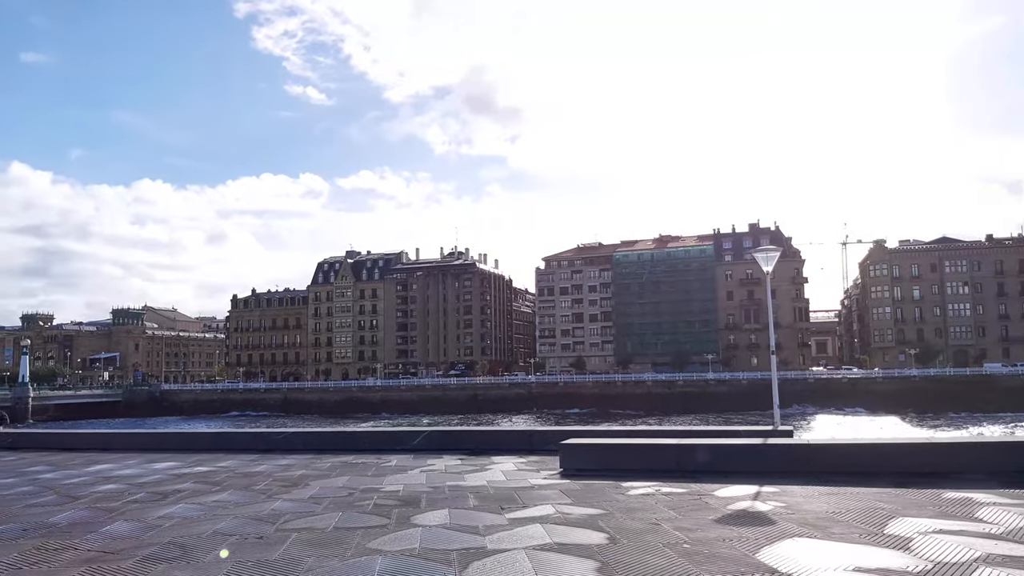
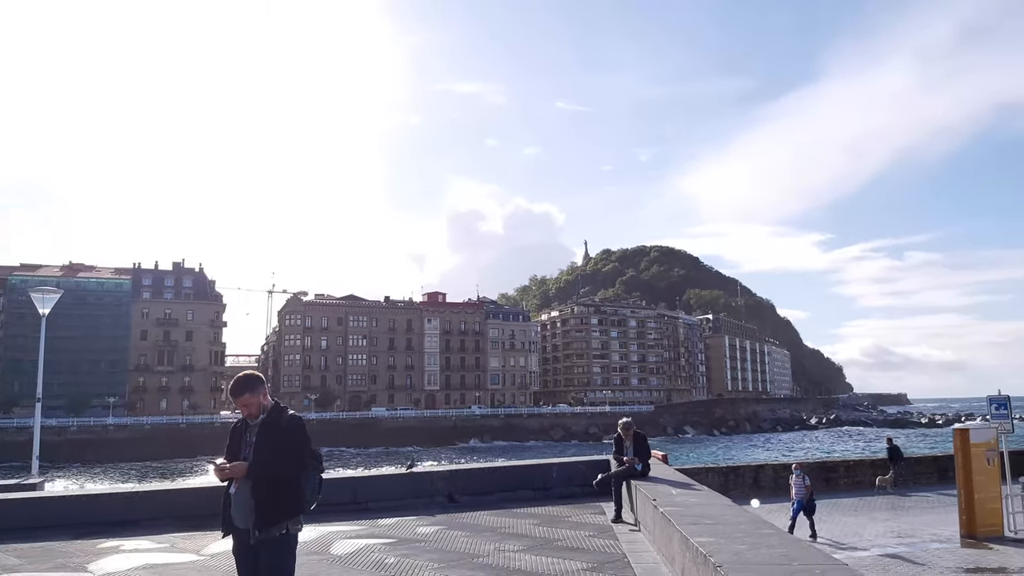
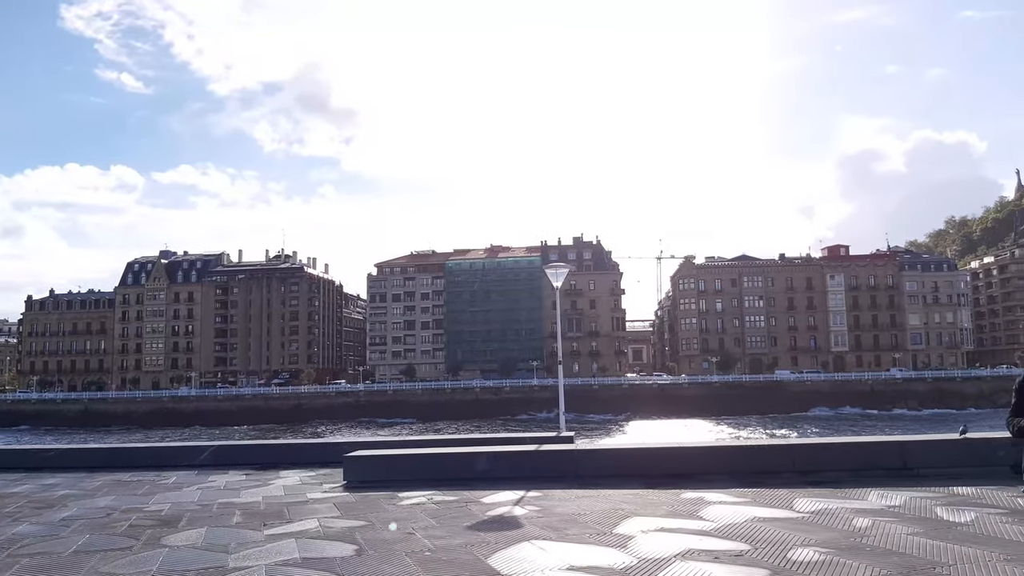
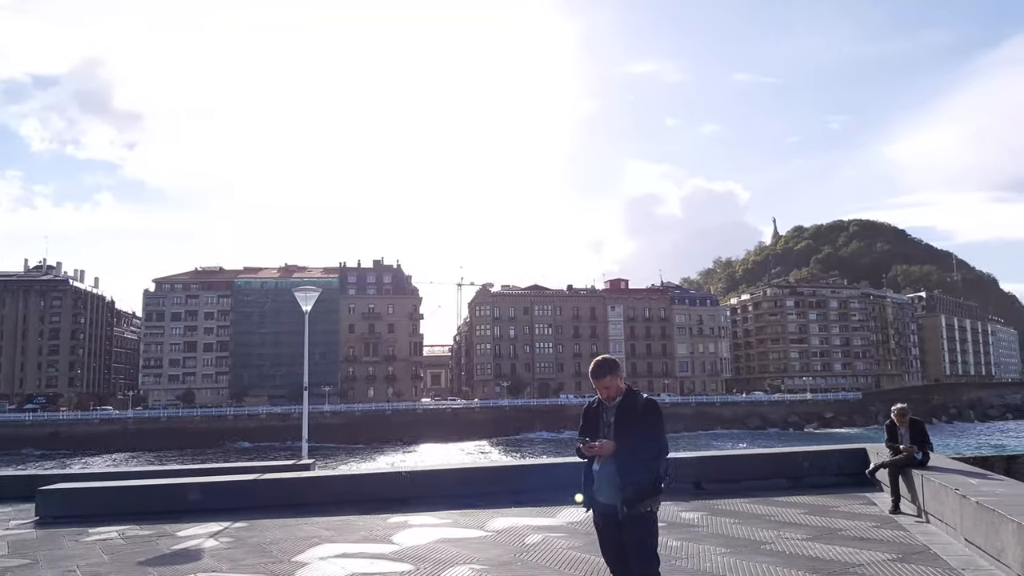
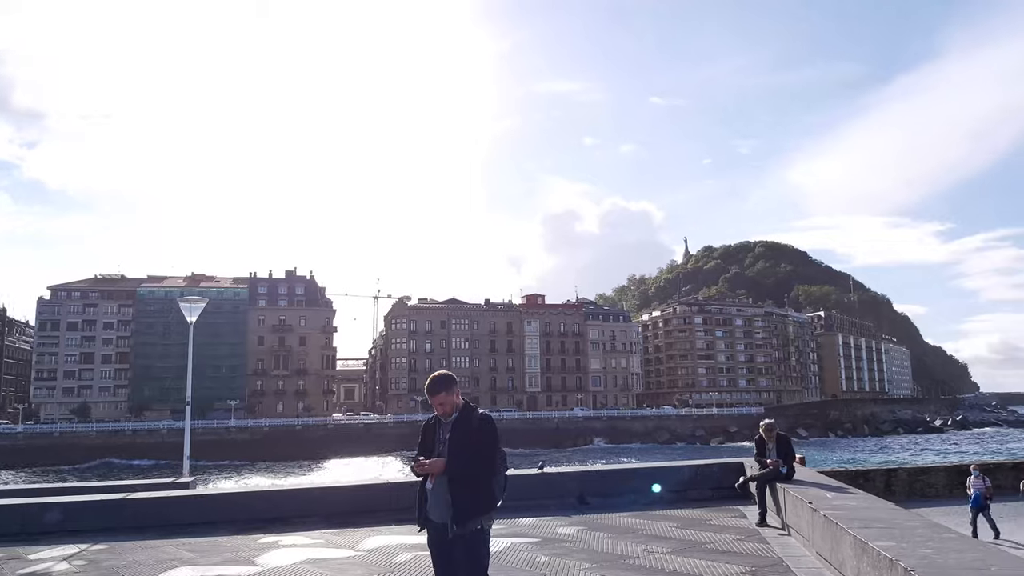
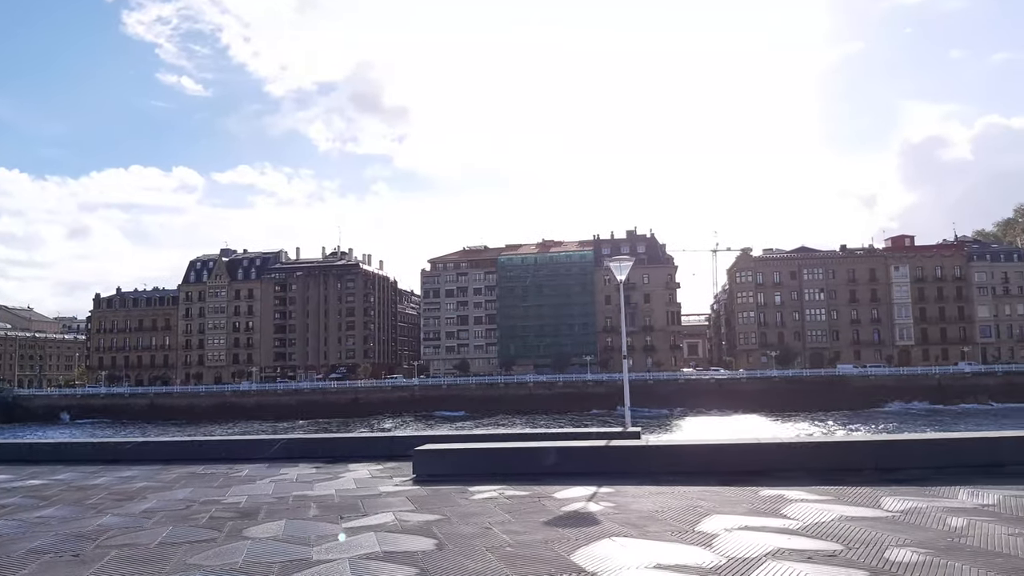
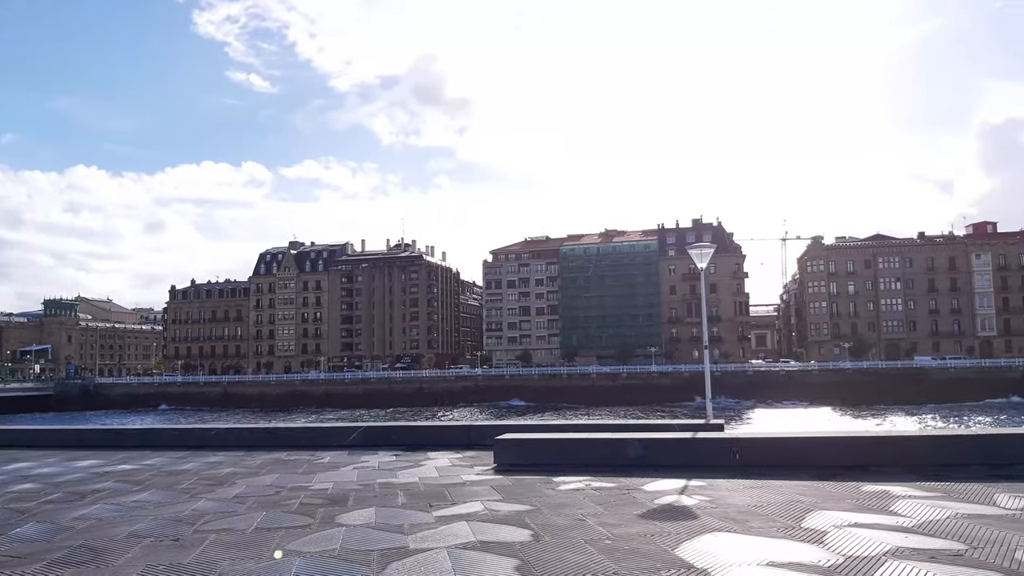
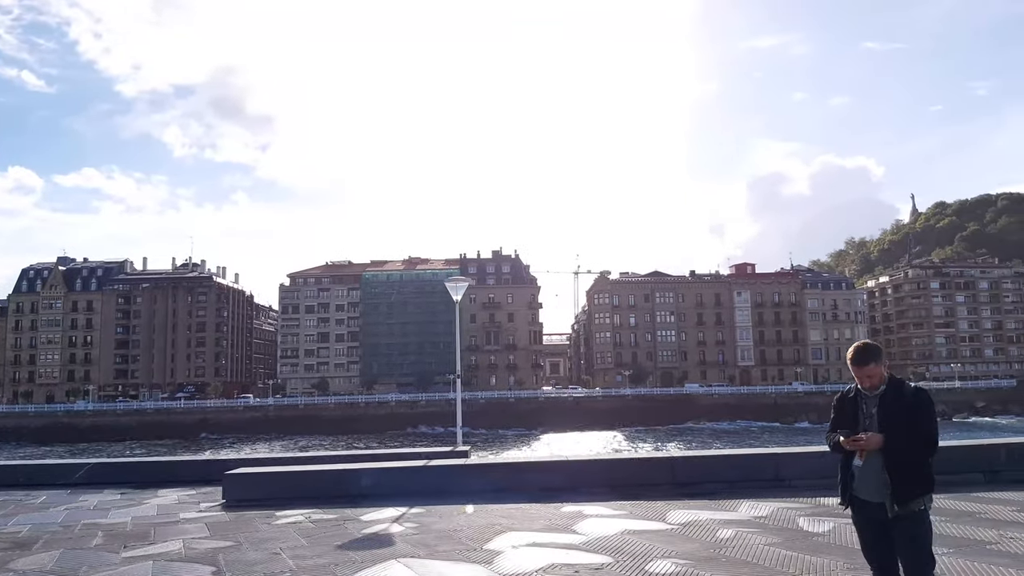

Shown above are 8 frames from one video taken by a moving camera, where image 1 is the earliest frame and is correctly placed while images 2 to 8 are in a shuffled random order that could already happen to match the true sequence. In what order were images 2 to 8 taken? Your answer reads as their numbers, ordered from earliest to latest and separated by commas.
7, 6, 3, 8, 4, 5, 2
